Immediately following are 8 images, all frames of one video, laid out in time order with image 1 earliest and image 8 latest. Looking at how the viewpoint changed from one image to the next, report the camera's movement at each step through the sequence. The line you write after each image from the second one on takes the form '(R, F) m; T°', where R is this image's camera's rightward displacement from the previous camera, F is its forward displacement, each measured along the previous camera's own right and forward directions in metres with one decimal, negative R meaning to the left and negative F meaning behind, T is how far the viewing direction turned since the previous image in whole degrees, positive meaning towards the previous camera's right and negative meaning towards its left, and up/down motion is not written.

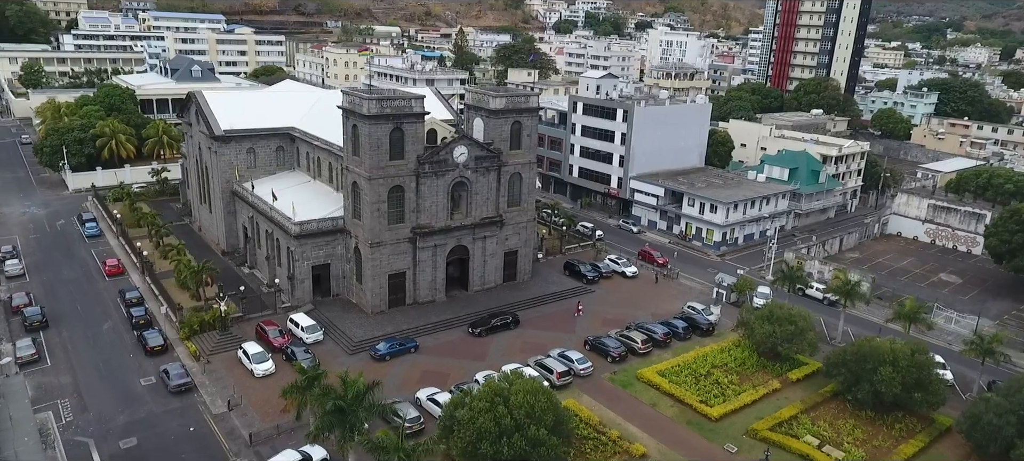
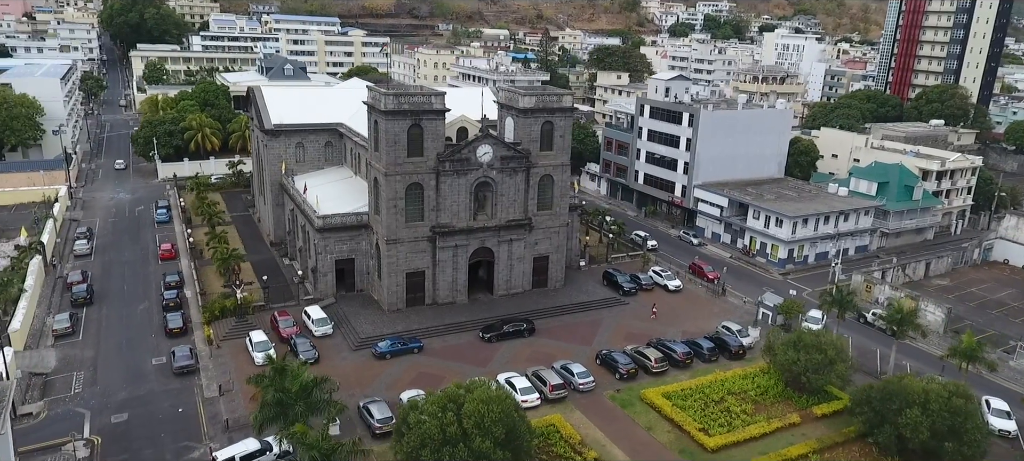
(+7.1, +2.0) m; -10°
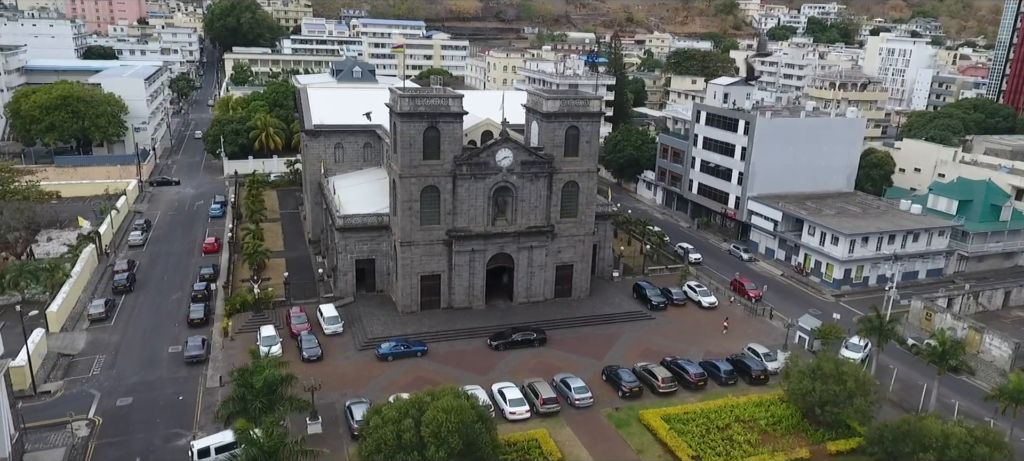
(+5.7, +1.5) m; -8°
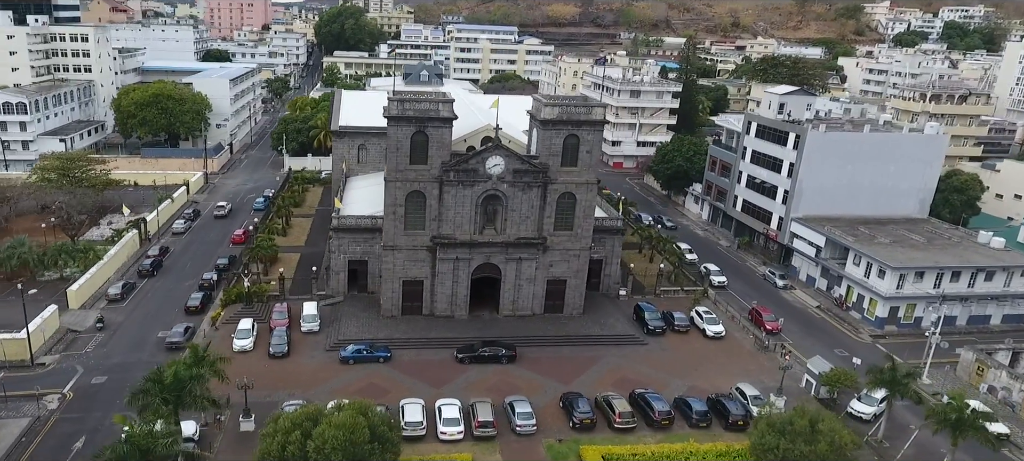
(+9.5, +2.7) m; -11°
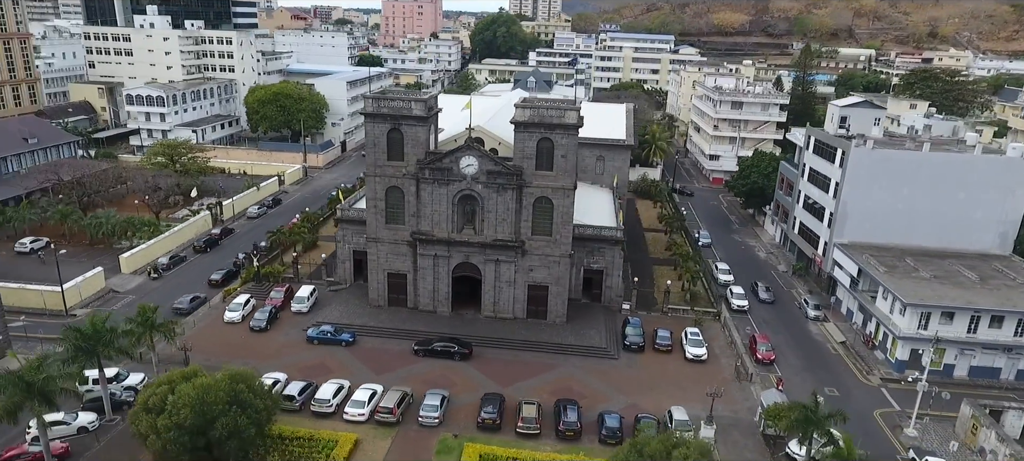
(+13.7, +1.9) m; -15°
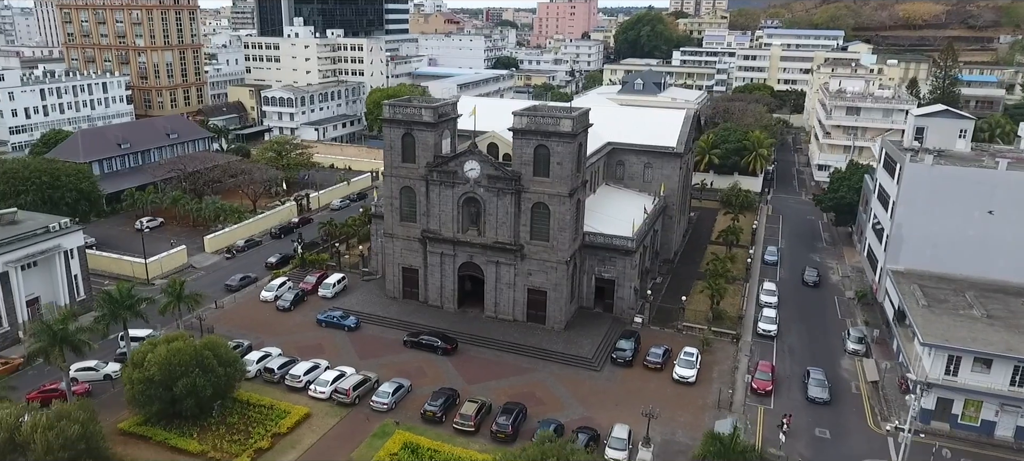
(+12.3, +1.0) m; -15°
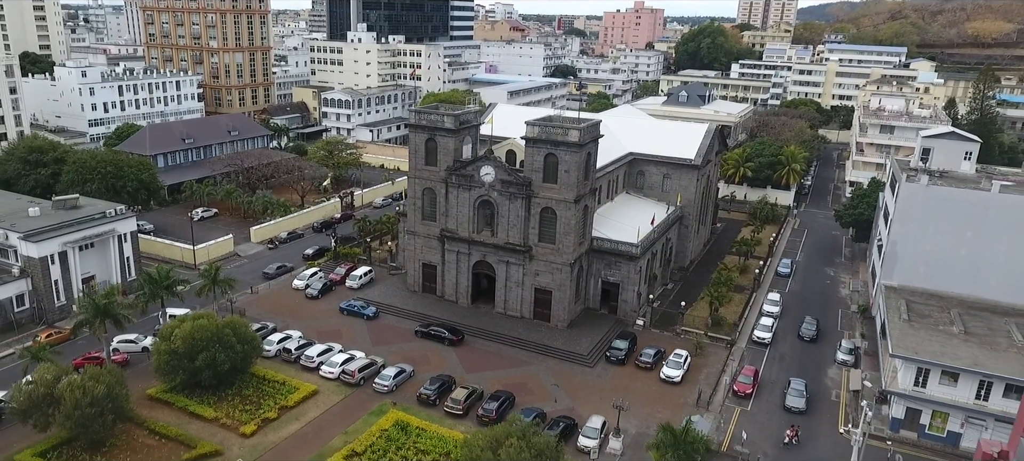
(+4.2, -3.1) m; -5°
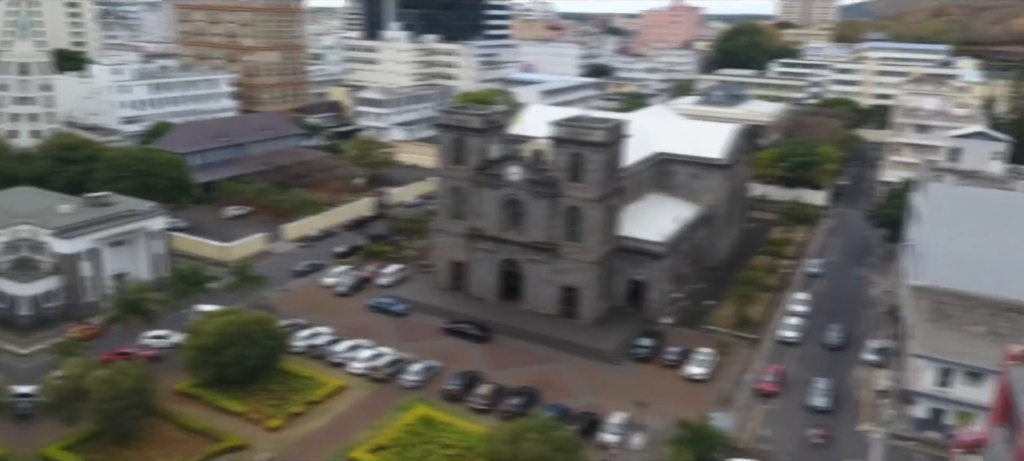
(+0.9, -1.6) m; -3°
